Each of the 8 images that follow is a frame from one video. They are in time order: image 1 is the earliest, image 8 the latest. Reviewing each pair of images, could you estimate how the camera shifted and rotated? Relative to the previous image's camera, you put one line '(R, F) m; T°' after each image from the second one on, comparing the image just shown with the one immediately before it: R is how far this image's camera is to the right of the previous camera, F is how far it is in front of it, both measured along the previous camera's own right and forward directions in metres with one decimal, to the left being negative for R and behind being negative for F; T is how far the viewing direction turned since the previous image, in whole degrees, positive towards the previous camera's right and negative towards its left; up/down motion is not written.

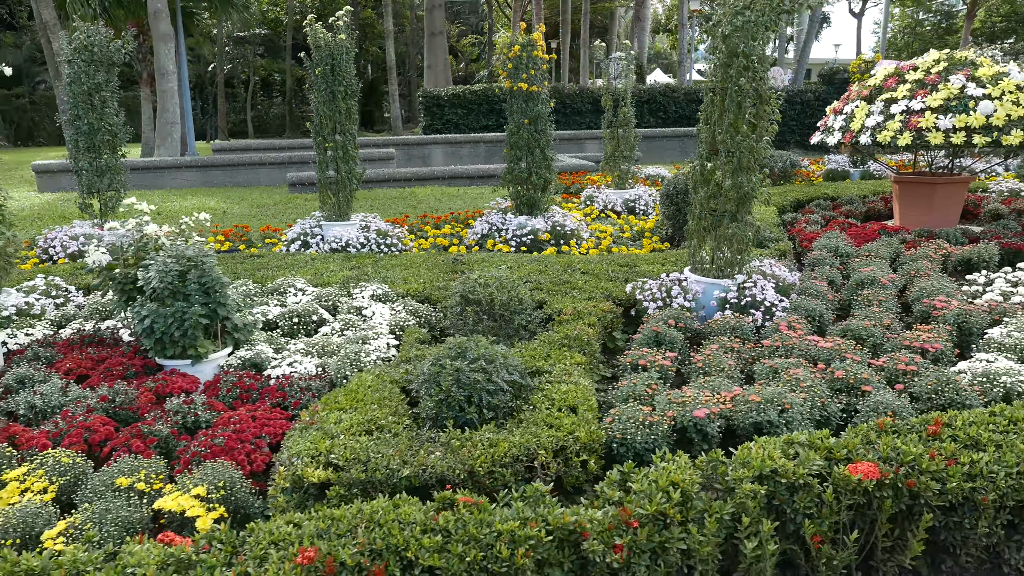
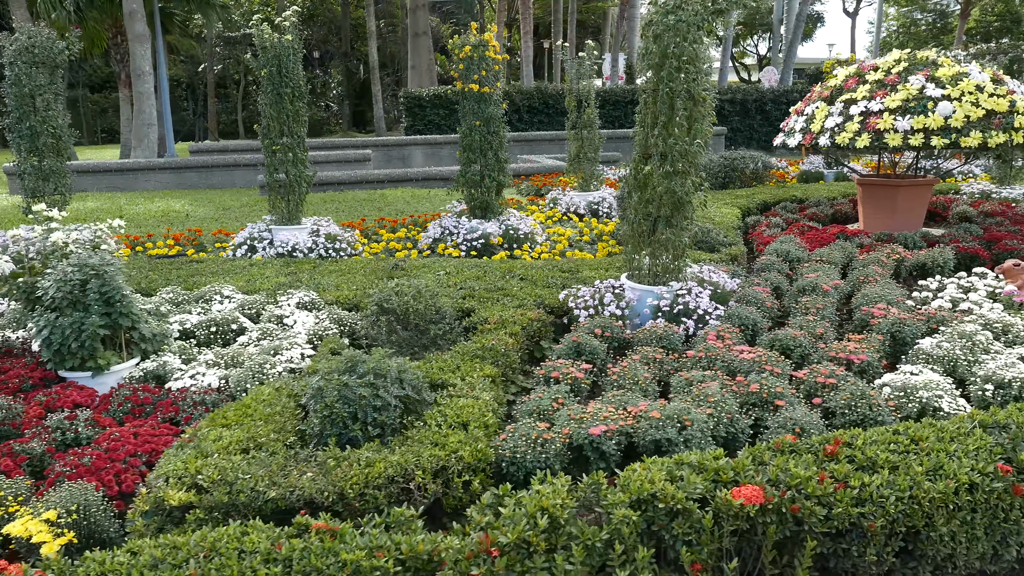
(+0.6, +0.1) m; 0°
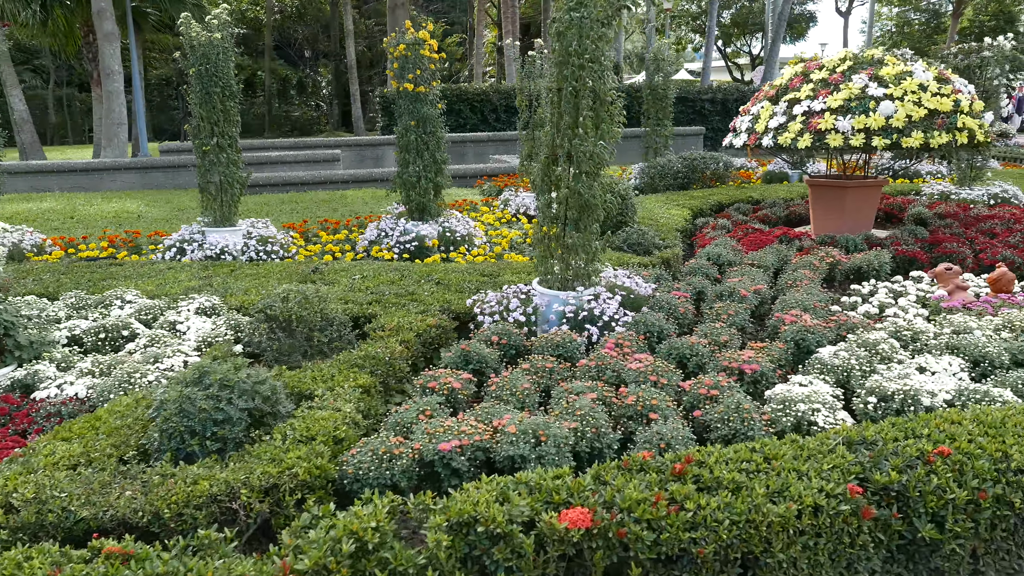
(+0.8, +0.2) m; 0°
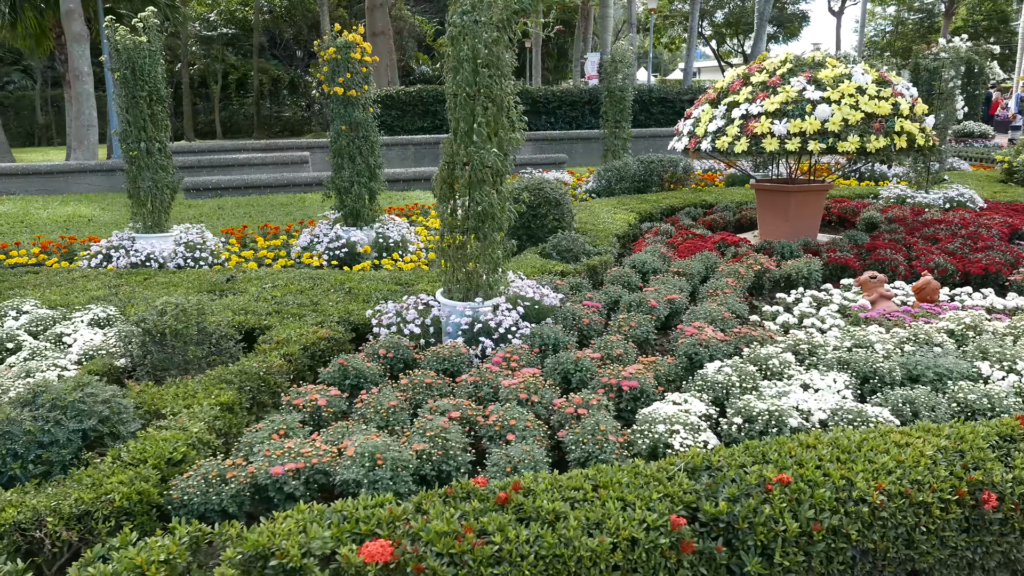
(+0.8, +0.1) m; 0°
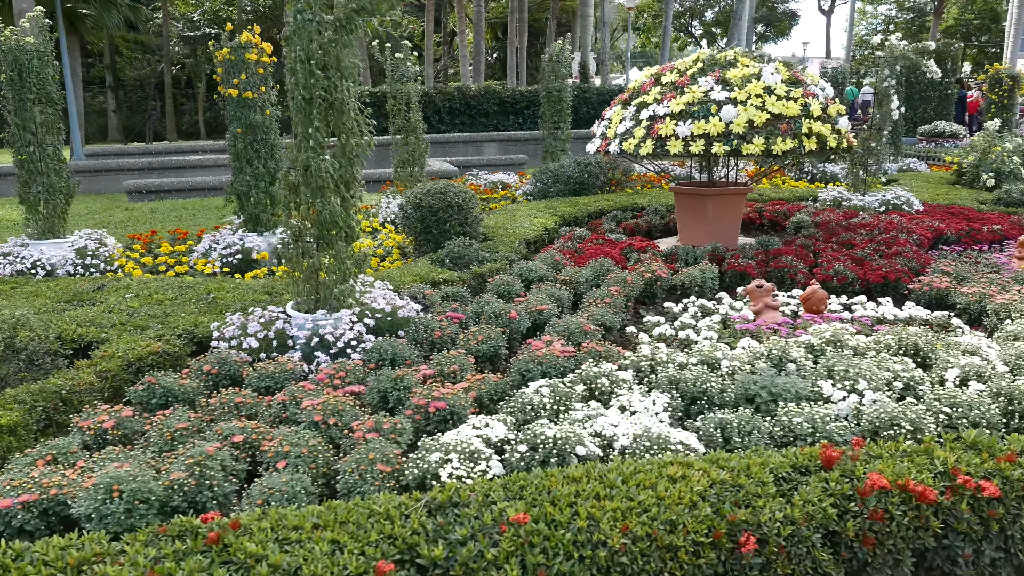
(+1.1, +0.2) m; -1°
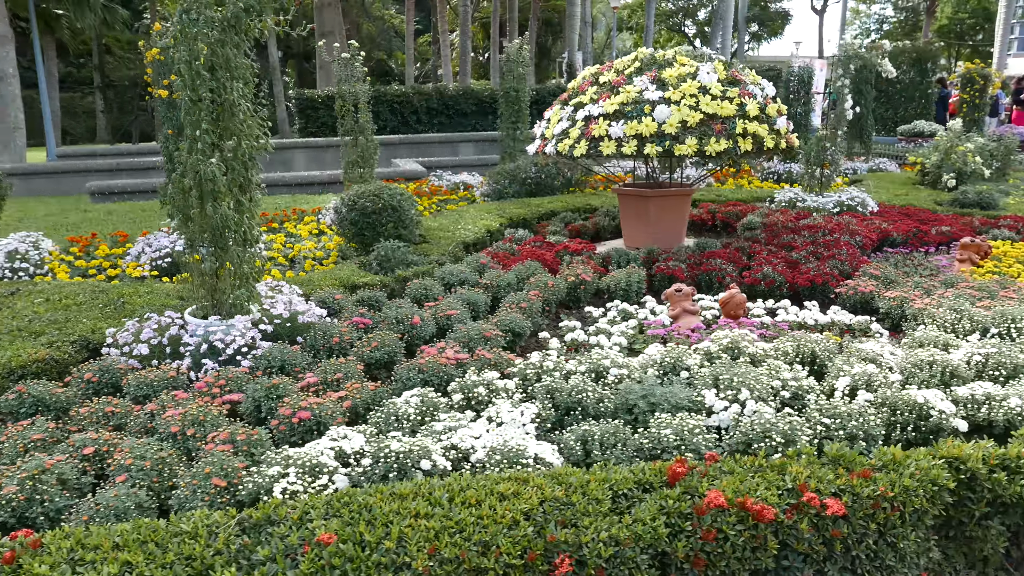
(+0.7, +0.1) m; 0°
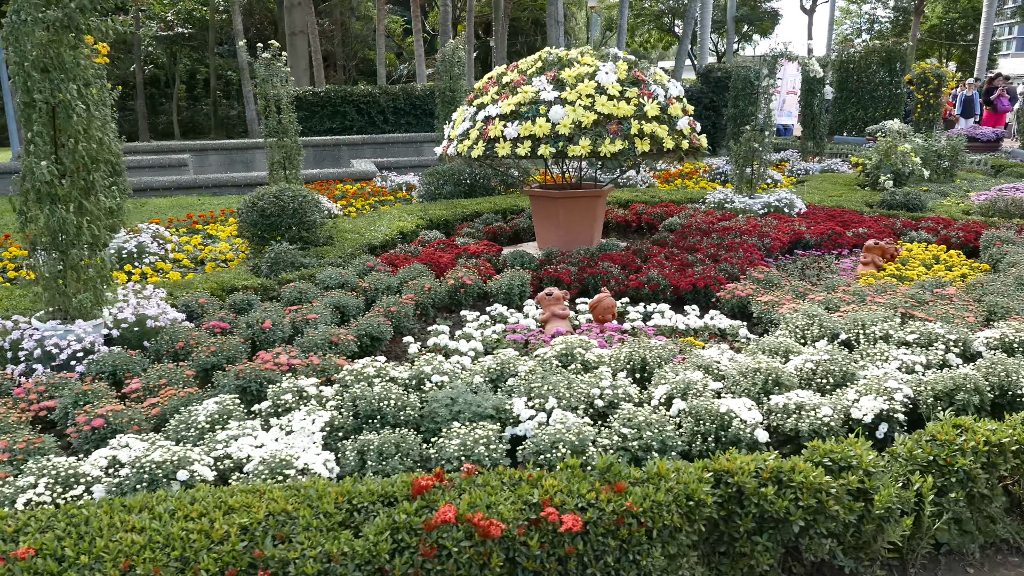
(+1.1, +0.1) m; 0°
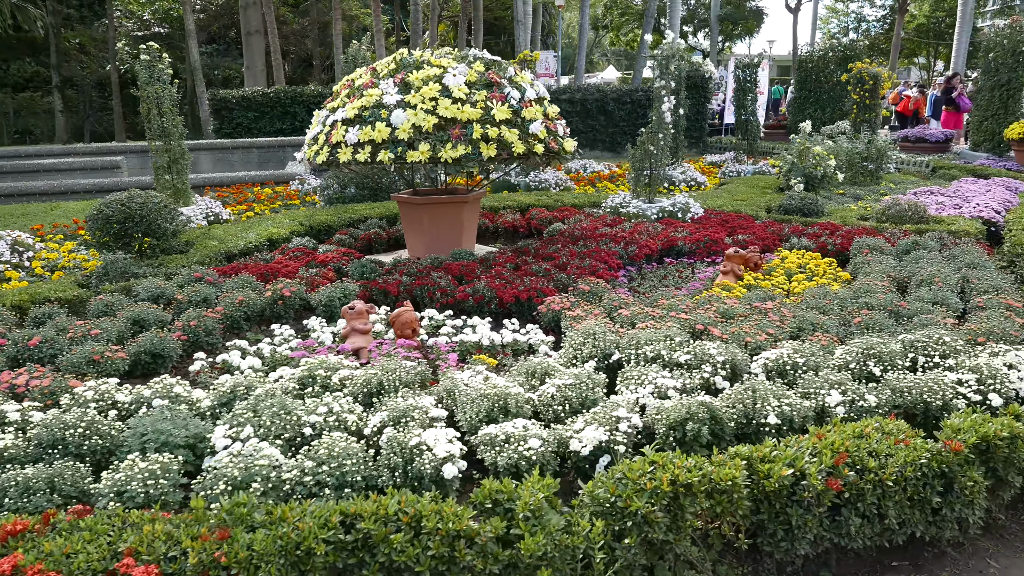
(+1.6, +0.2) m; -1°
